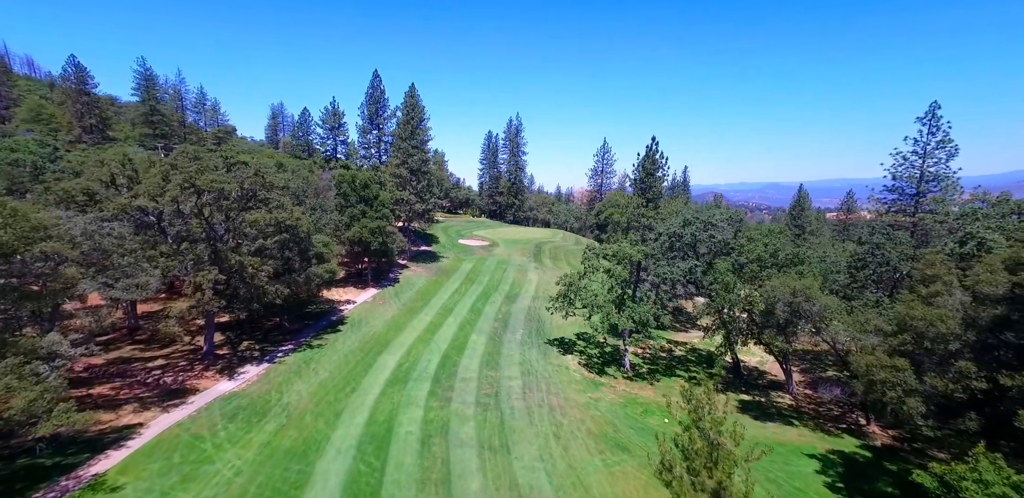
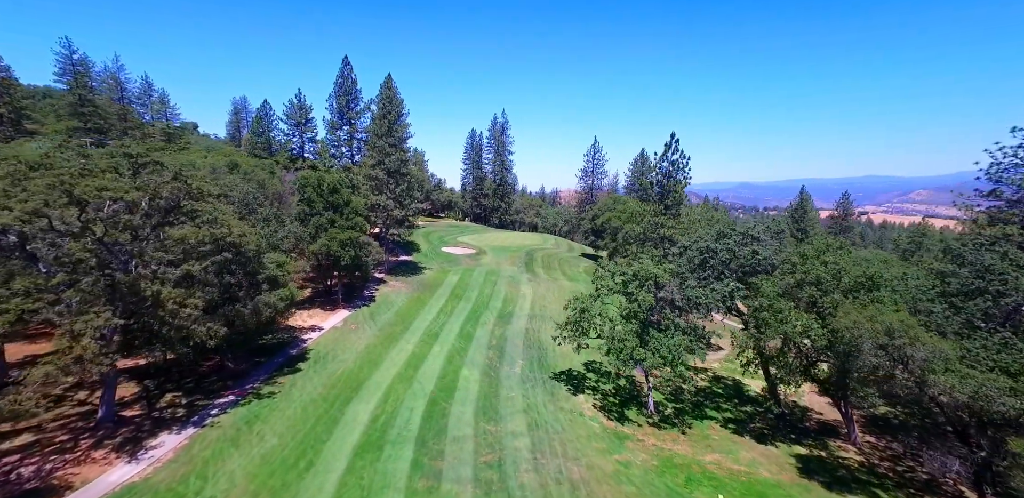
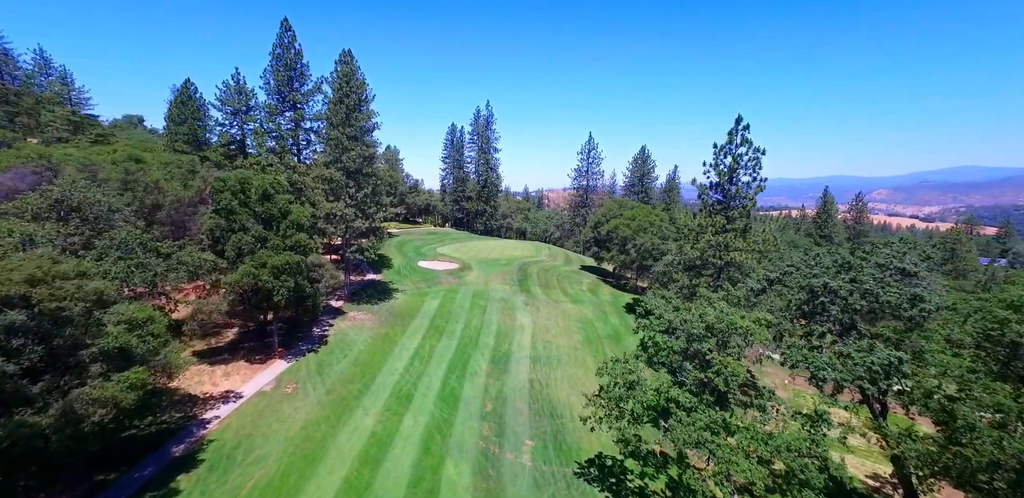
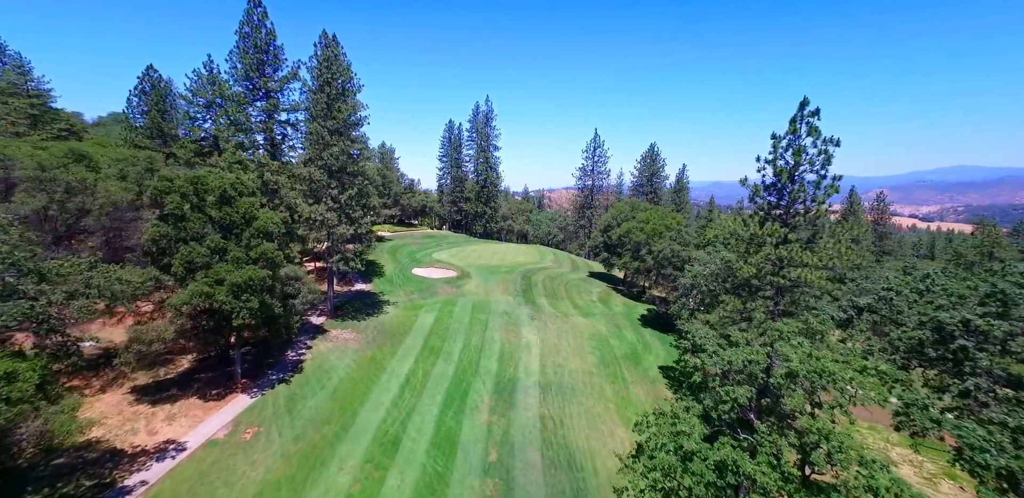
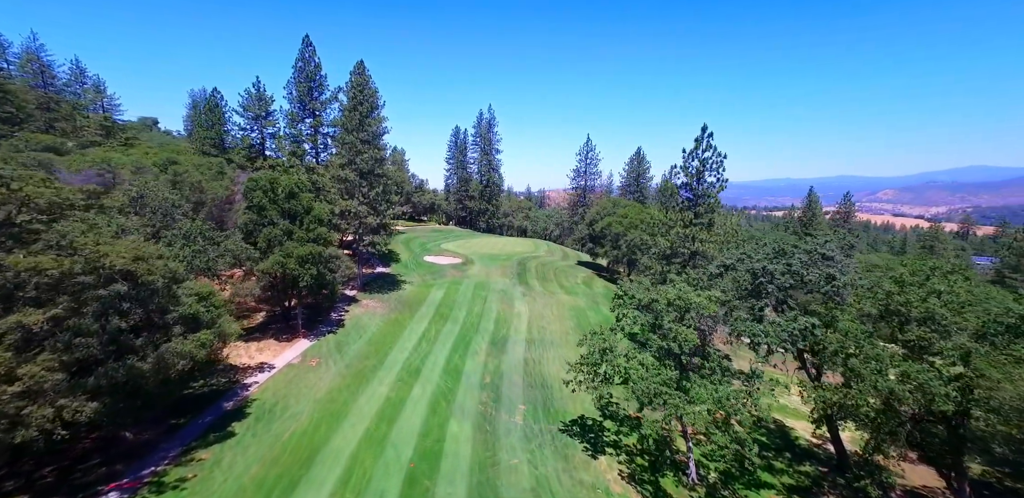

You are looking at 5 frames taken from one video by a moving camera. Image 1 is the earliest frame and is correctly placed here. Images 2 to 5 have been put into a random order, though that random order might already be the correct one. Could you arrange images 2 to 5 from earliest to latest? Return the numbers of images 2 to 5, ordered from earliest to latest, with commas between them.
2, 5, 3, 4
